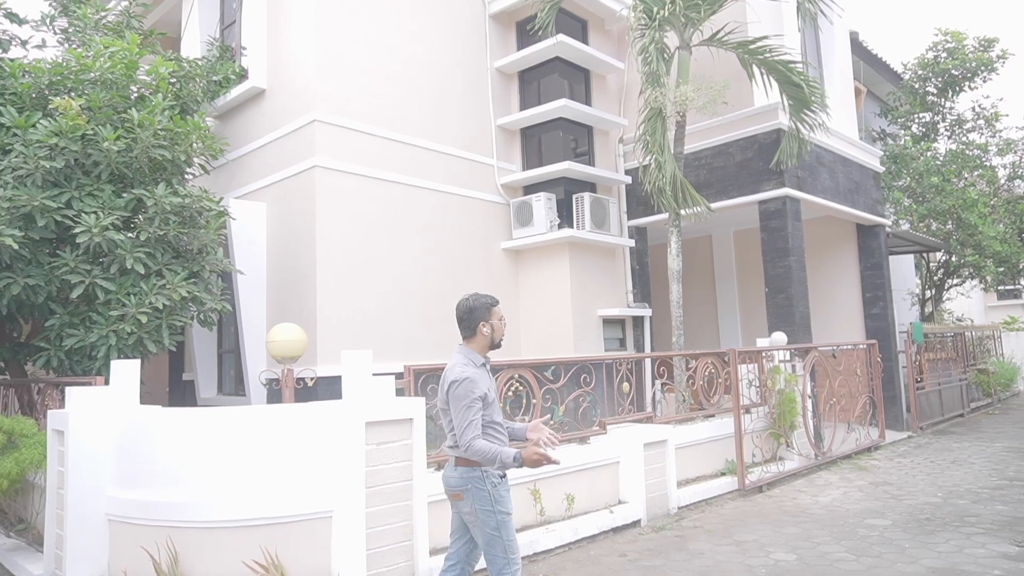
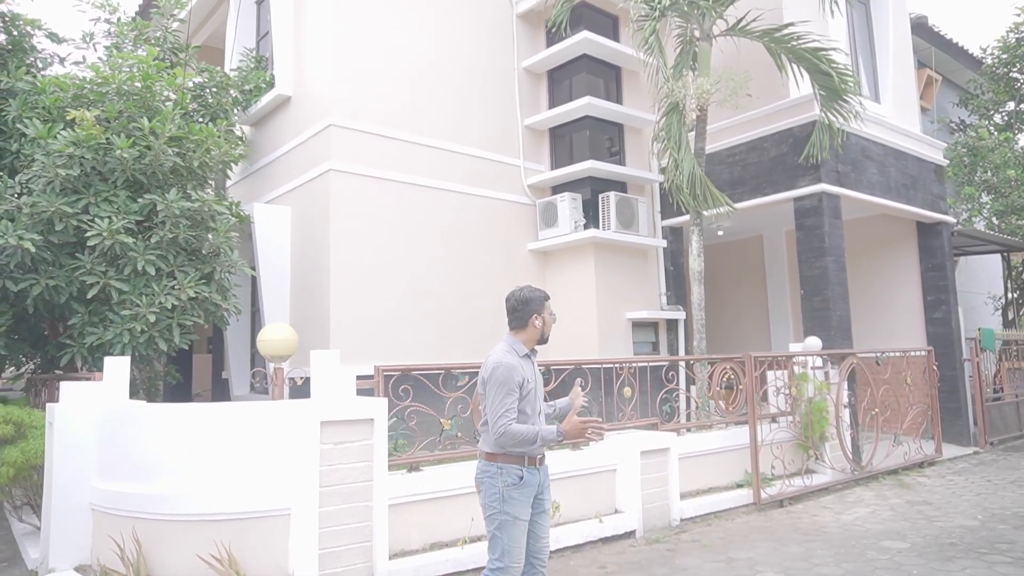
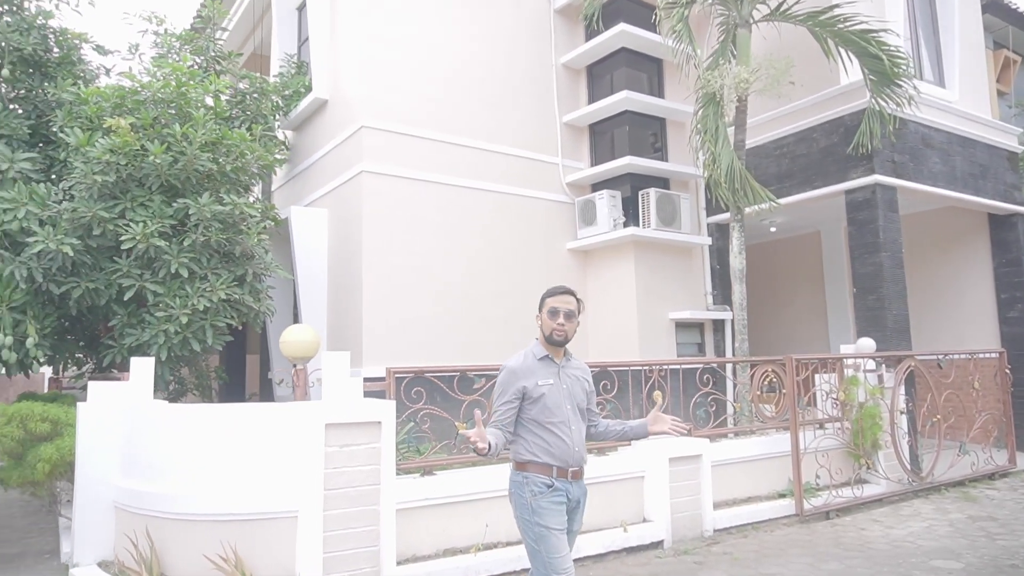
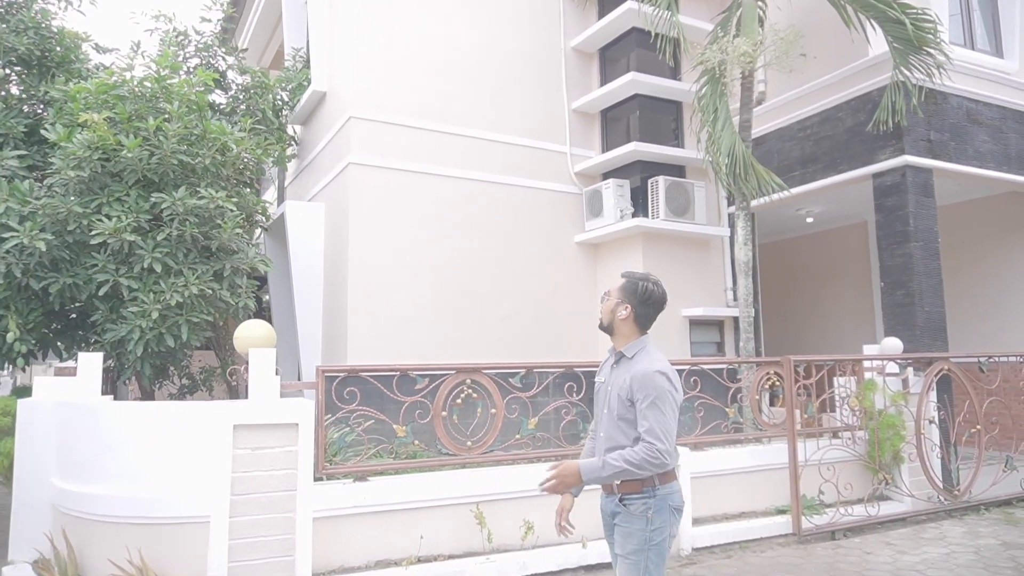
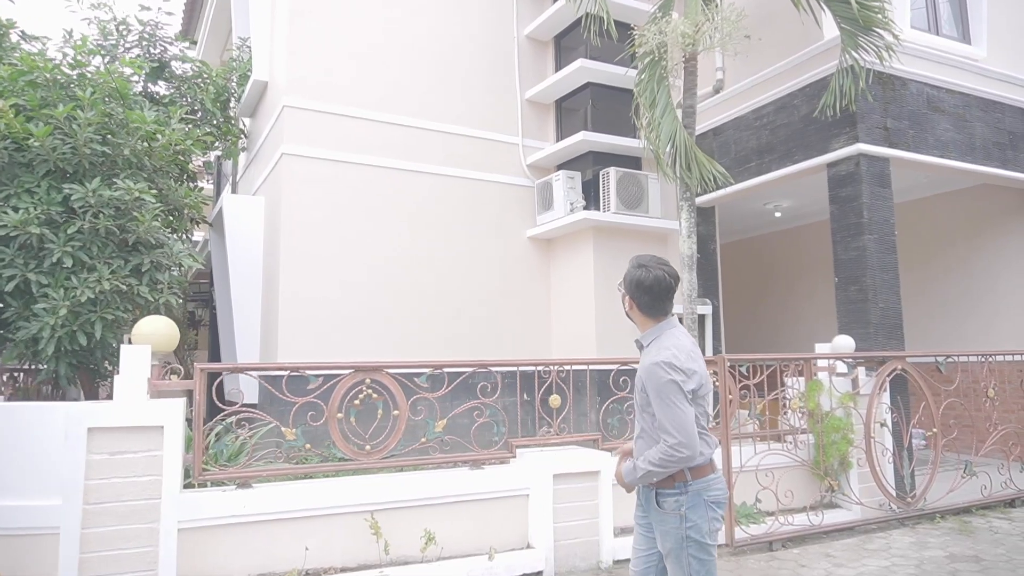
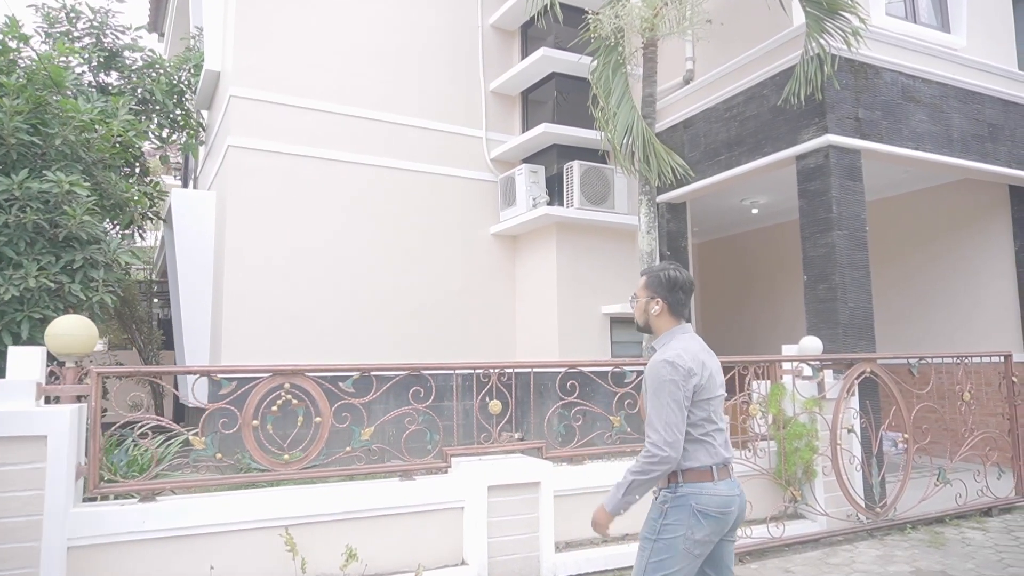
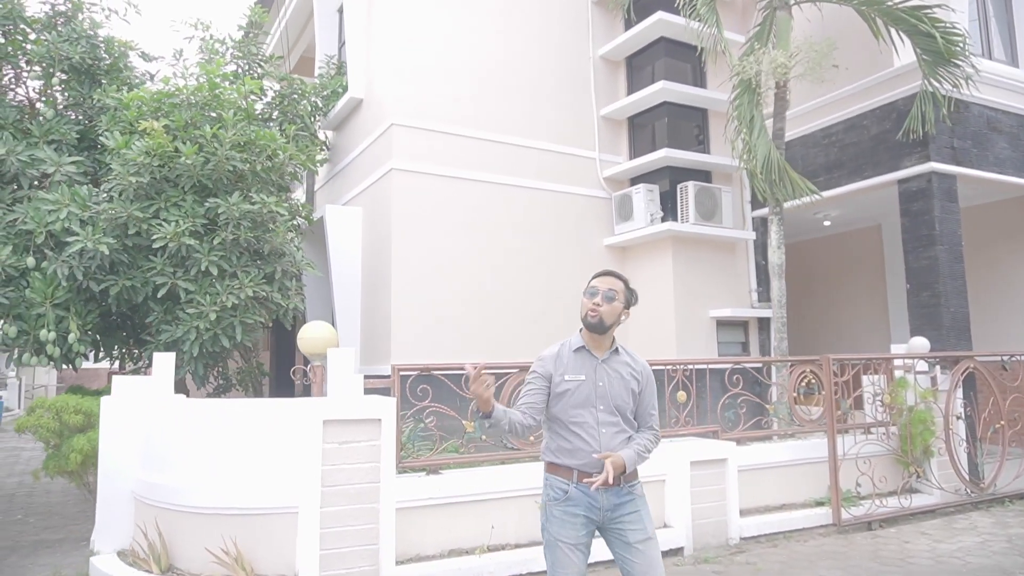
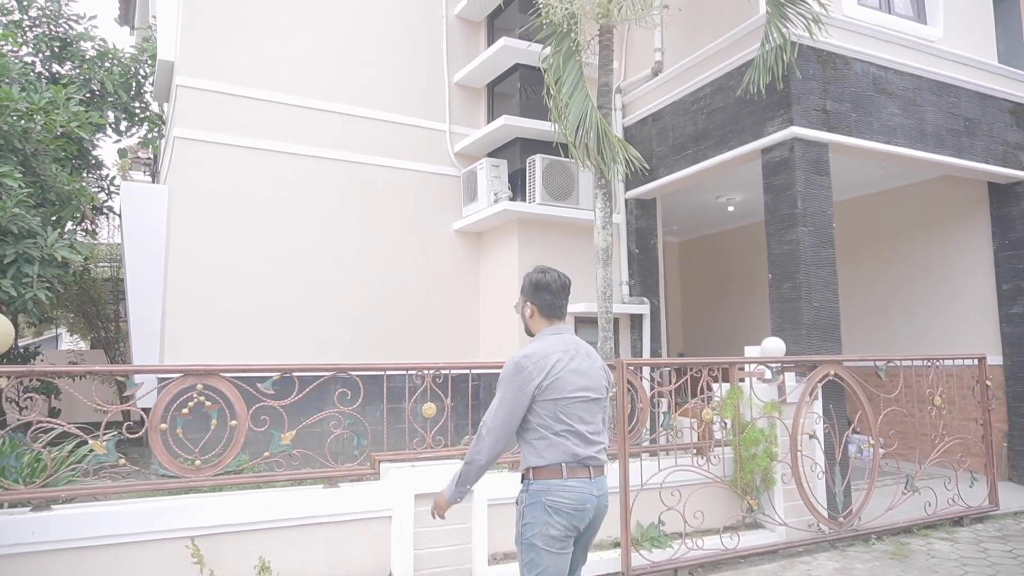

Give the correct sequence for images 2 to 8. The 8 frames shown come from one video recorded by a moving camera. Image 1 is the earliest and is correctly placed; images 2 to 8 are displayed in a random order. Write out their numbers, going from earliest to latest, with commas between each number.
2, 3, 7, 4, 5, 6, 8
